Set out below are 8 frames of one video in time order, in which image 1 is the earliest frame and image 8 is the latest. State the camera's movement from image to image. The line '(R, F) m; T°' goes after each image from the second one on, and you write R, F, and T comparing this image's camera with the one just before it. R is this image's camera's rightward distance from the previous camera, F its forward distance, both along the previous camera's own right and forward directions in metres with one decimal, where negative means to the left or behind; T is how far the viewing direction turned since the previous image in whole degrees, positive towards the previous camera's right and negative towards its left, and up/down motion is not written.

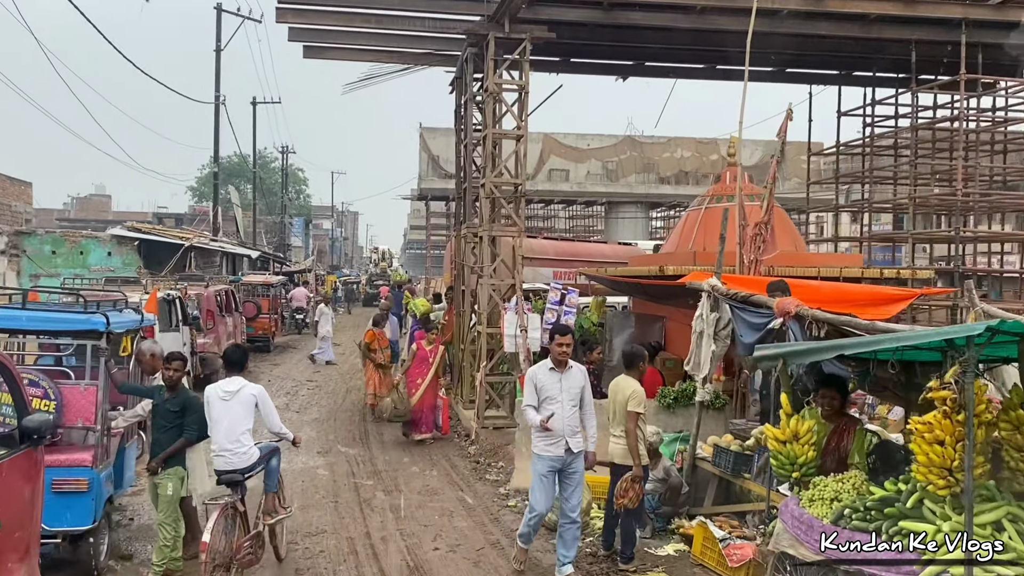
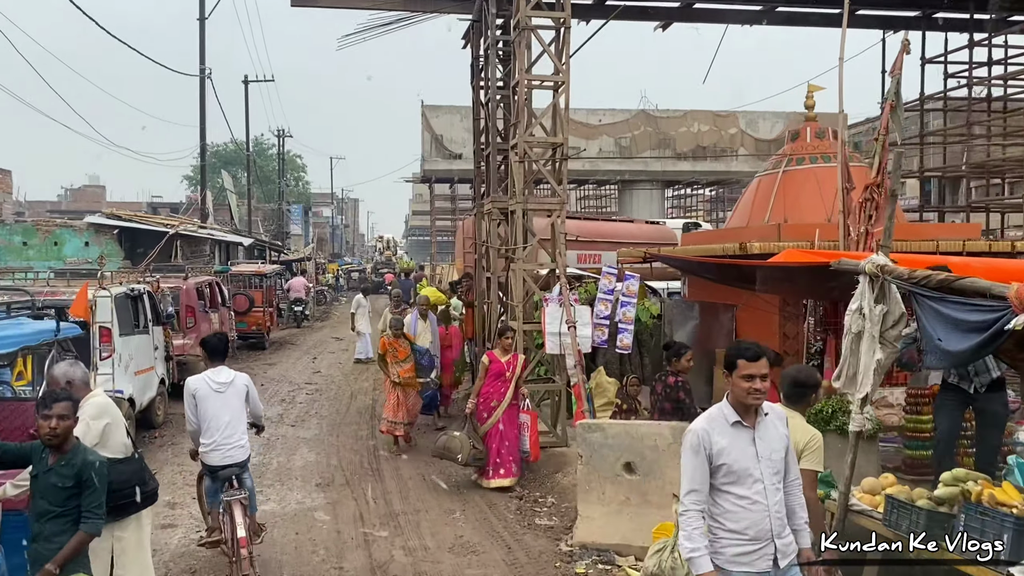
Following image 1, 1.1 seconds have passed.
(-0.3, +1.8) m; 0°
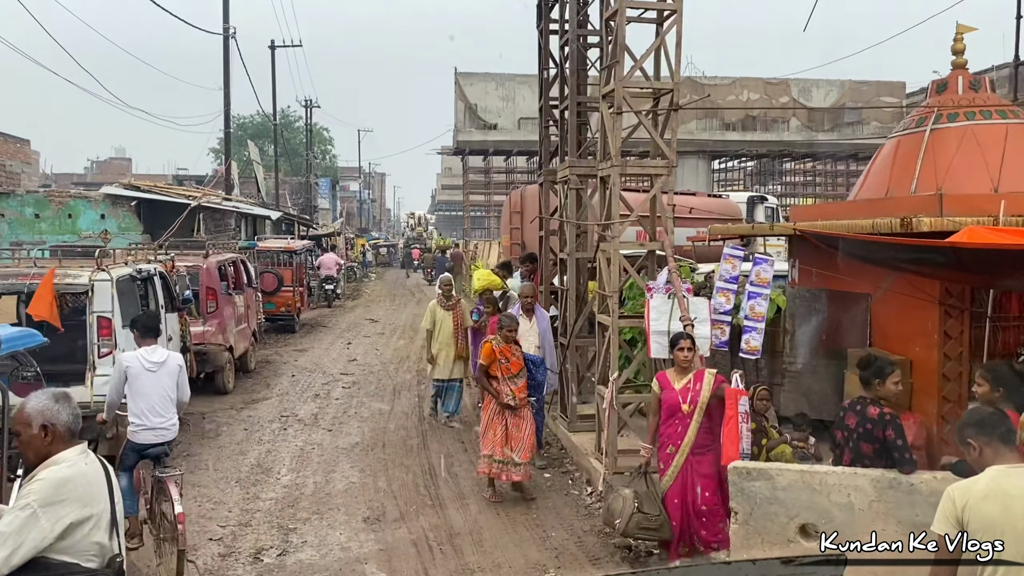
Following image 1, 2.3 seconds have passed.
(-0.5, +1.5) m; -2°
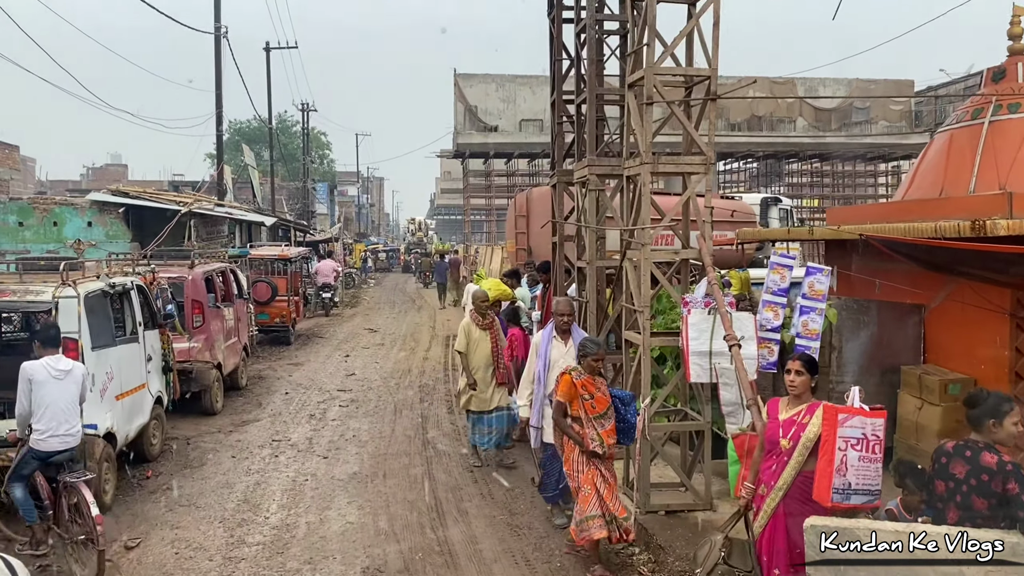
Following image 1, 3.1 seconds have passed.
(-0.1, +0.7) m; 0°
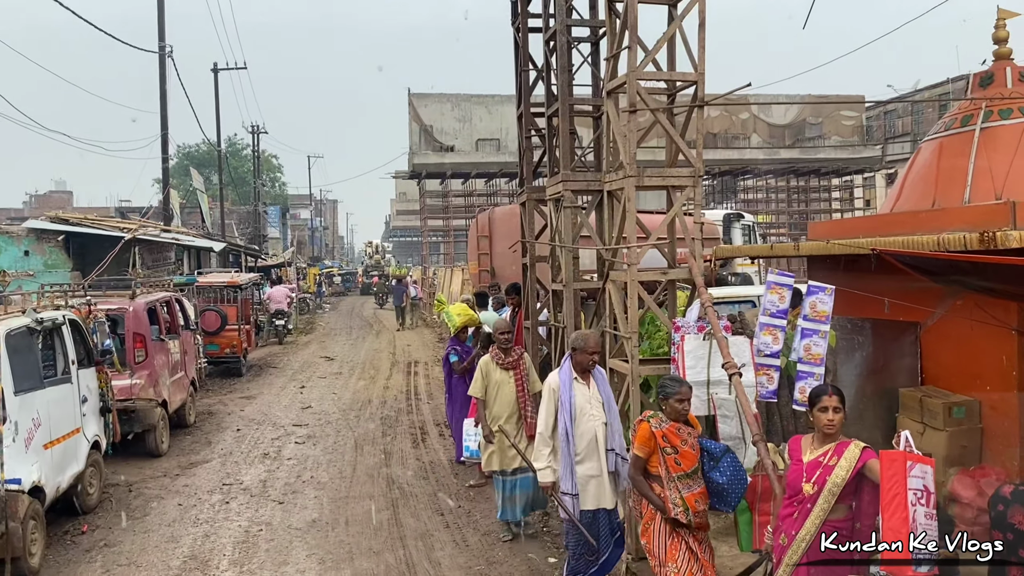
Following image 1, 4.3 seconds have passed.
(-0.1, +0.5) m; +3°
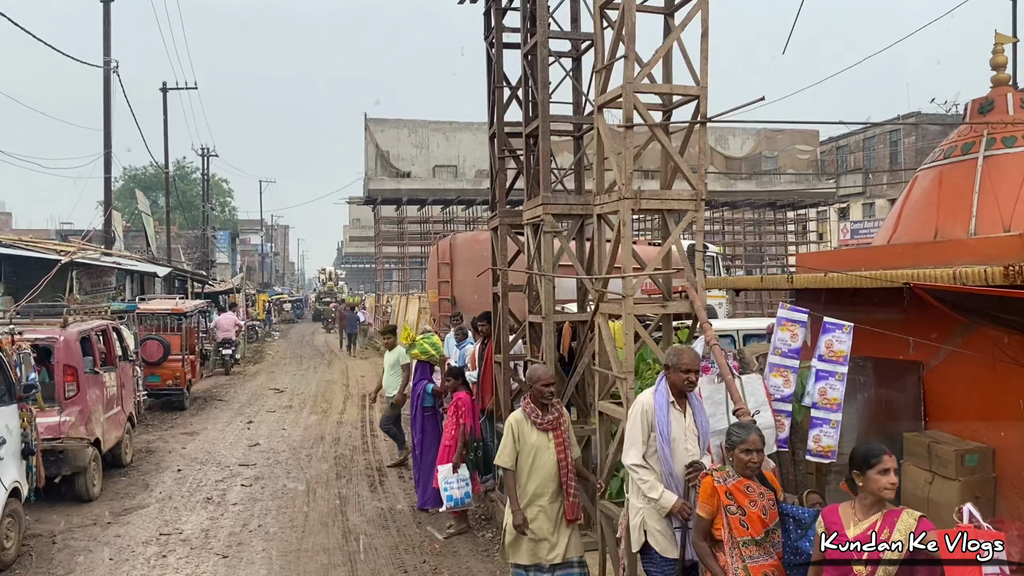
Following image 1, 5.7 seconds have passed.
(-0.1, +0.5) m; +3°
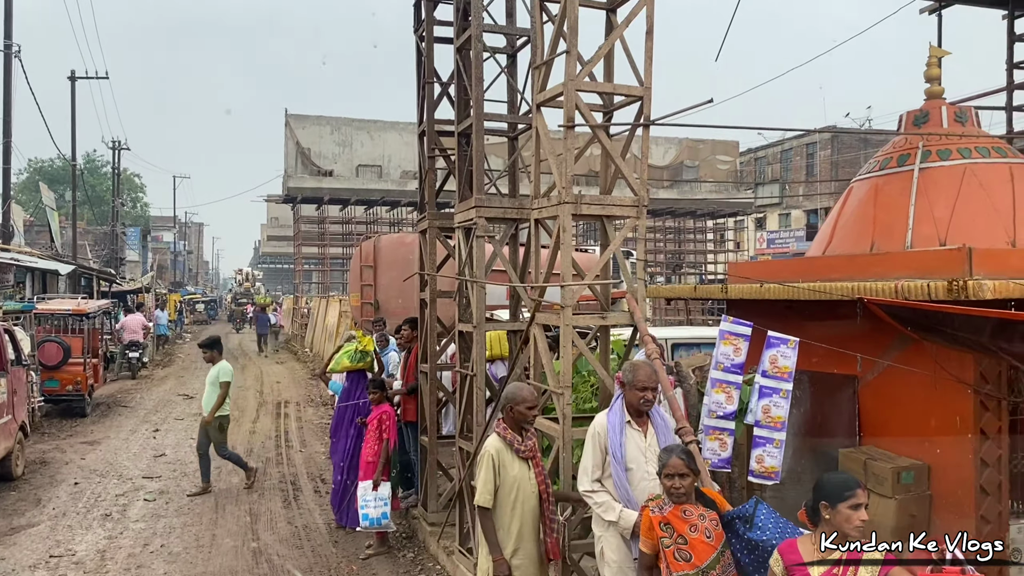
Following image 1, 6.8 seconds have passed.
(0.0, +0.3) m; +5°
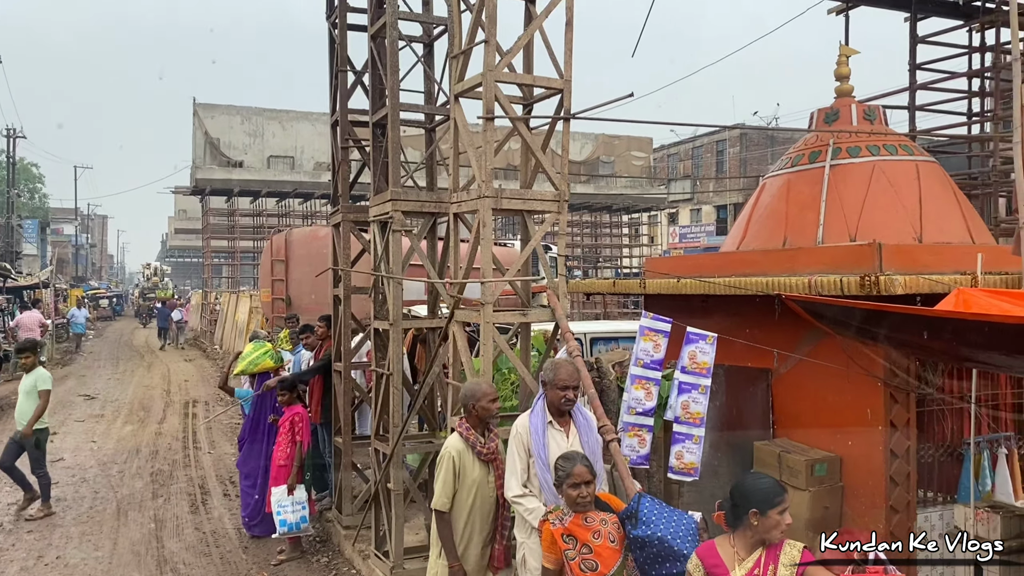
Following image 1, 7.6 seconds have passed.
(0.0, +0.1) m; +5°
